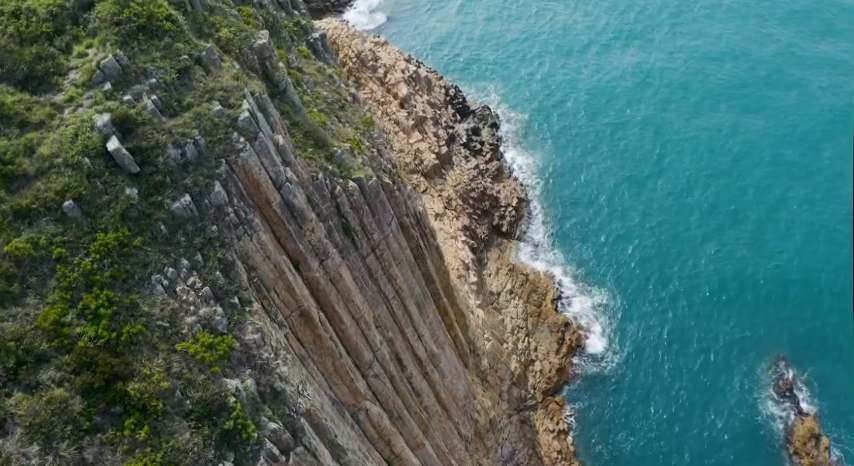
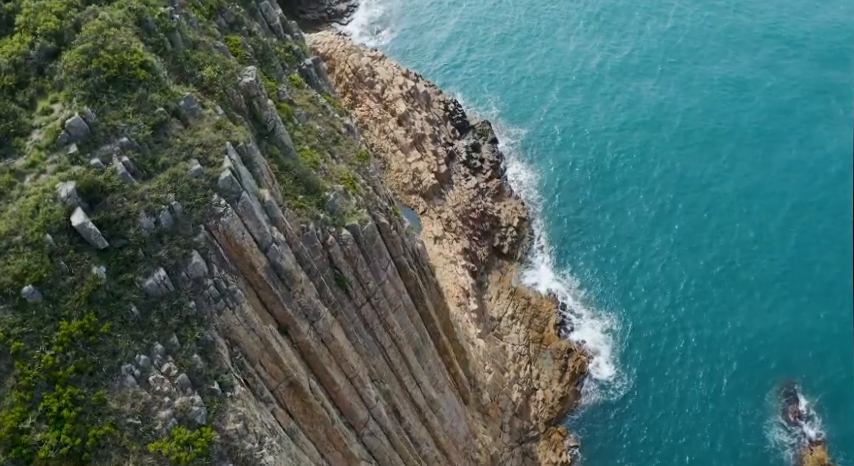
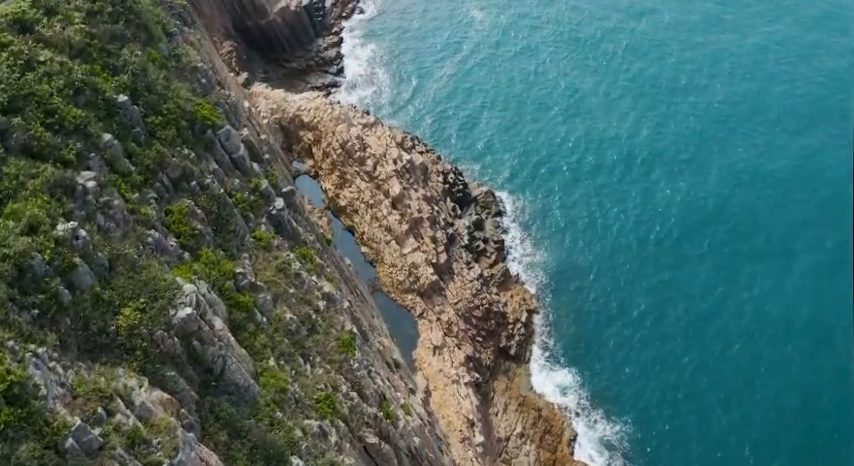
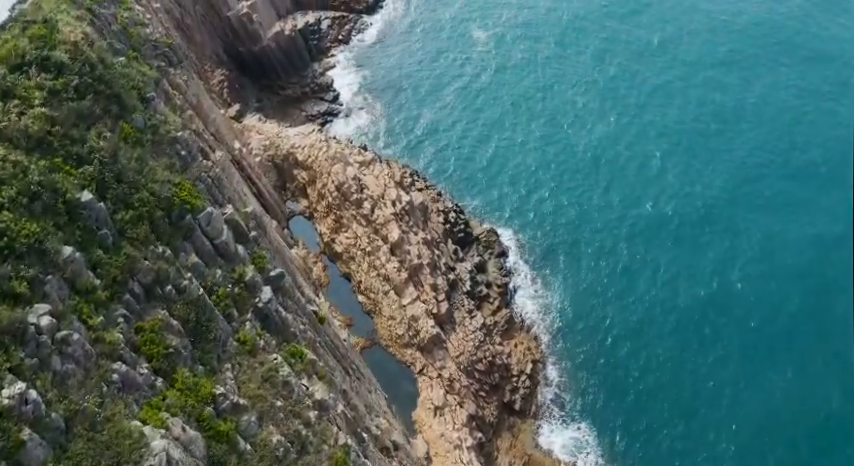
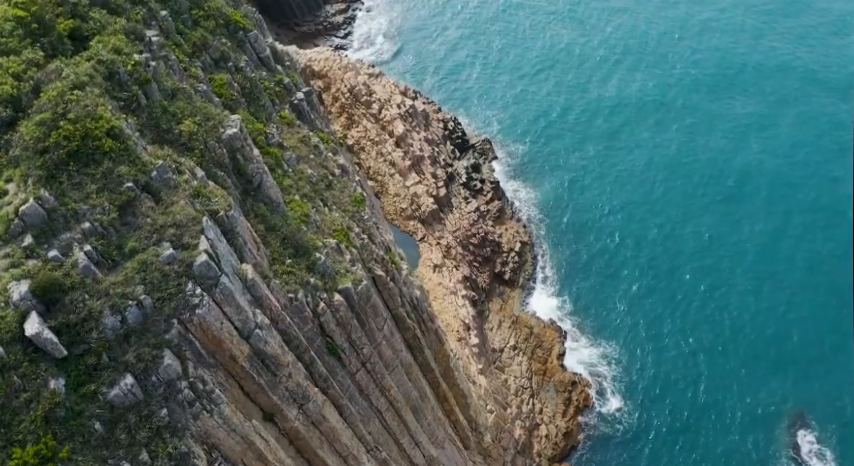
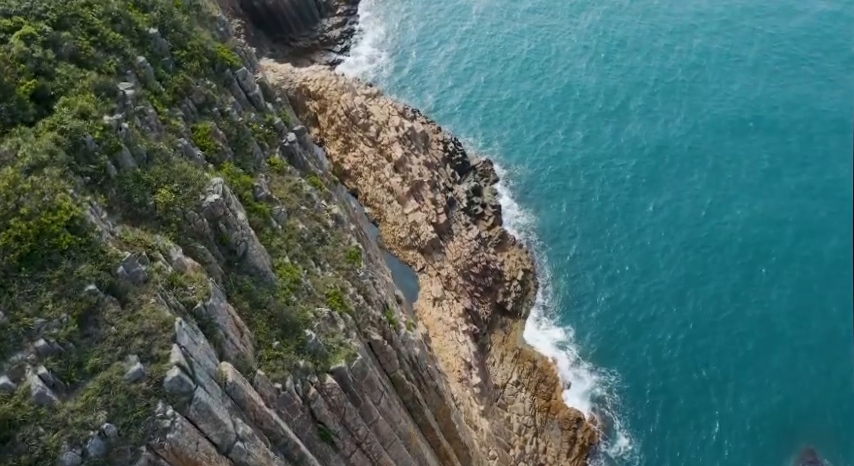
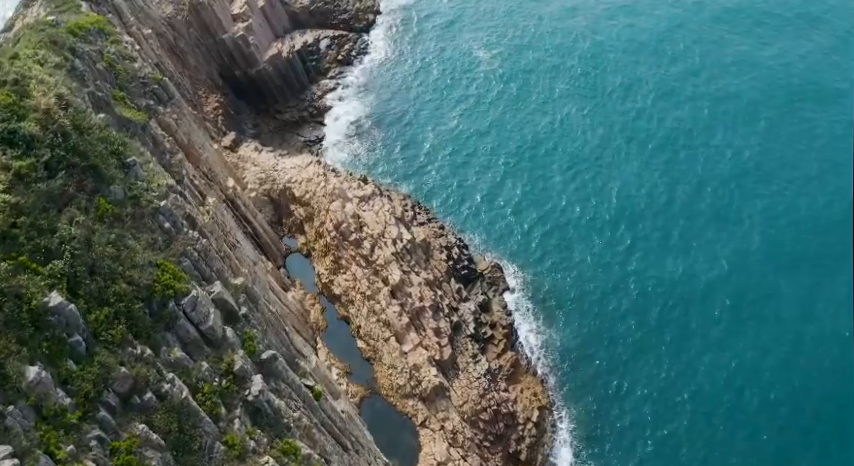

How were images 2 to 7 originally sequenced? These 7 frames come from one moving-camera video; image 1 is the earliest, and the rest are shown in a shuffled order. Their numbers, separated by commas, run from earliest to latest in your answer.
2, 5, 6, 3, 4, 7
